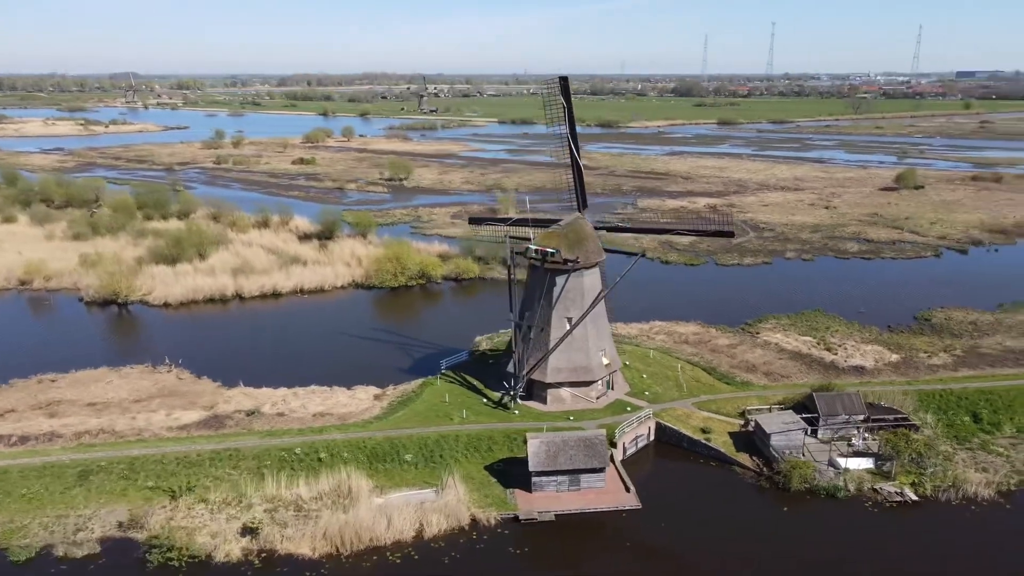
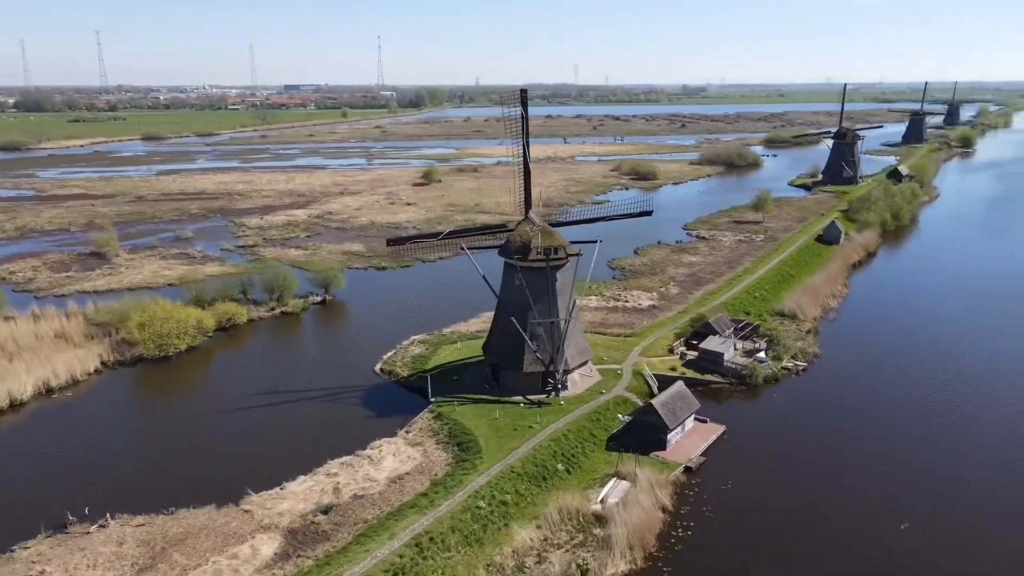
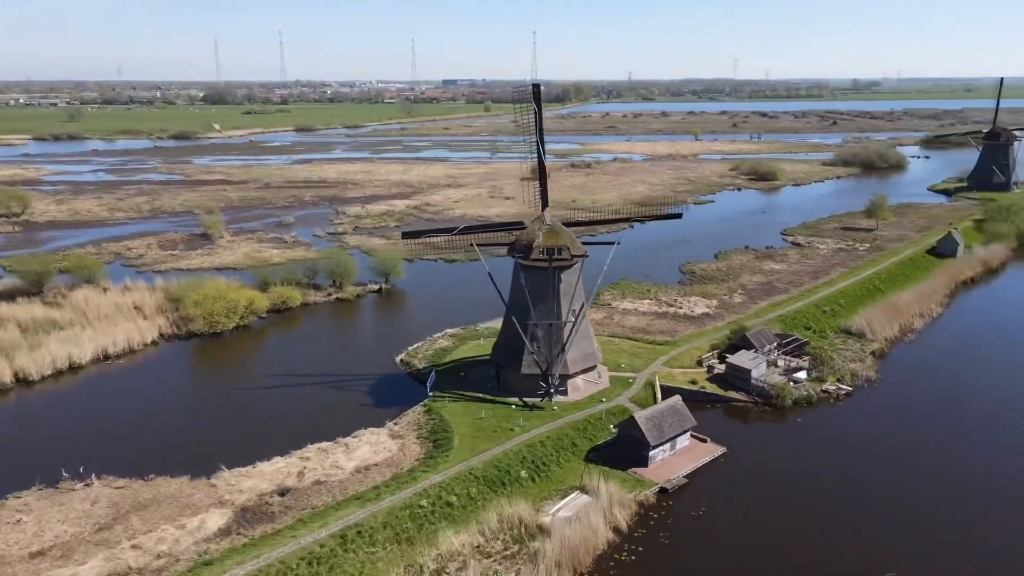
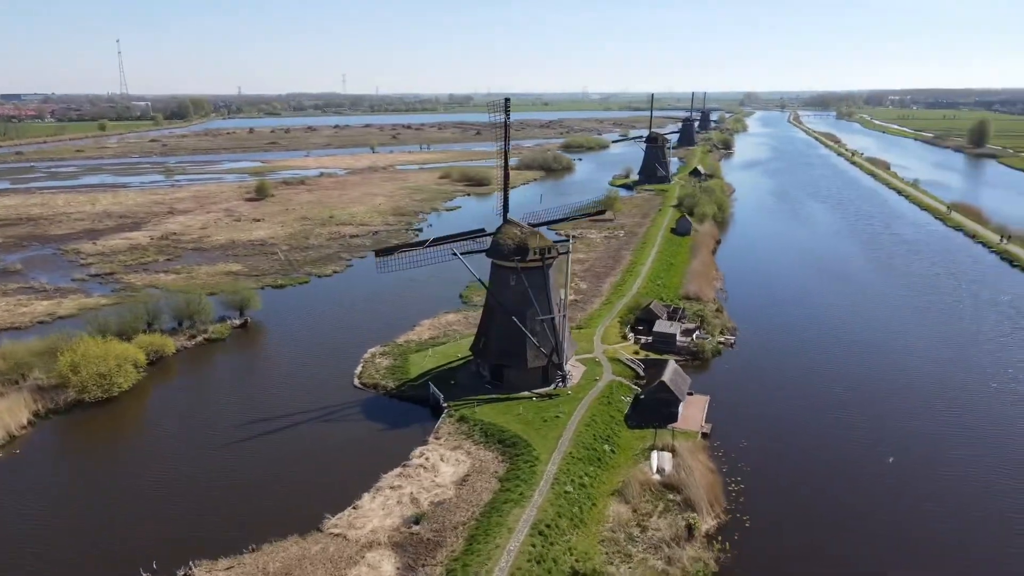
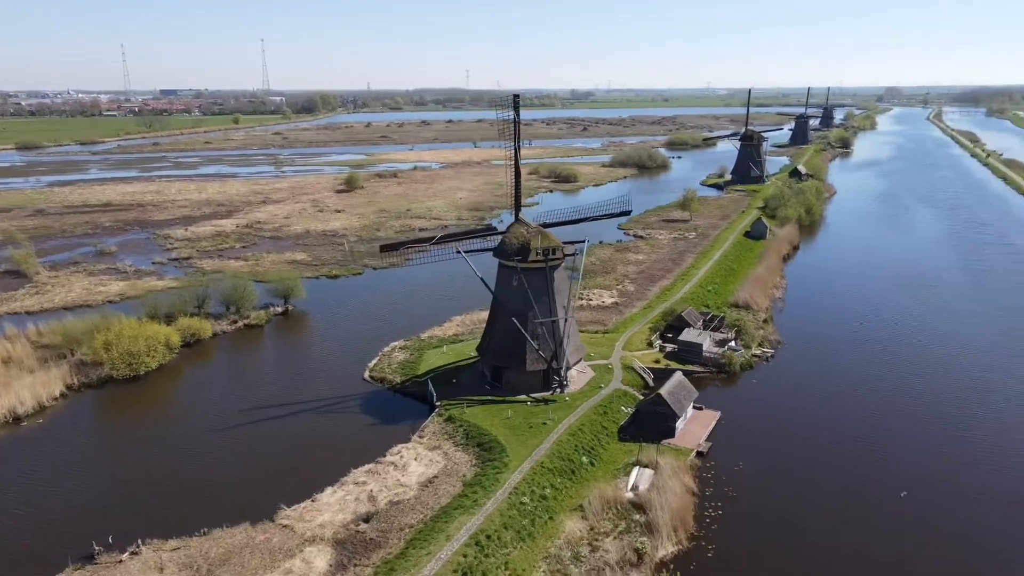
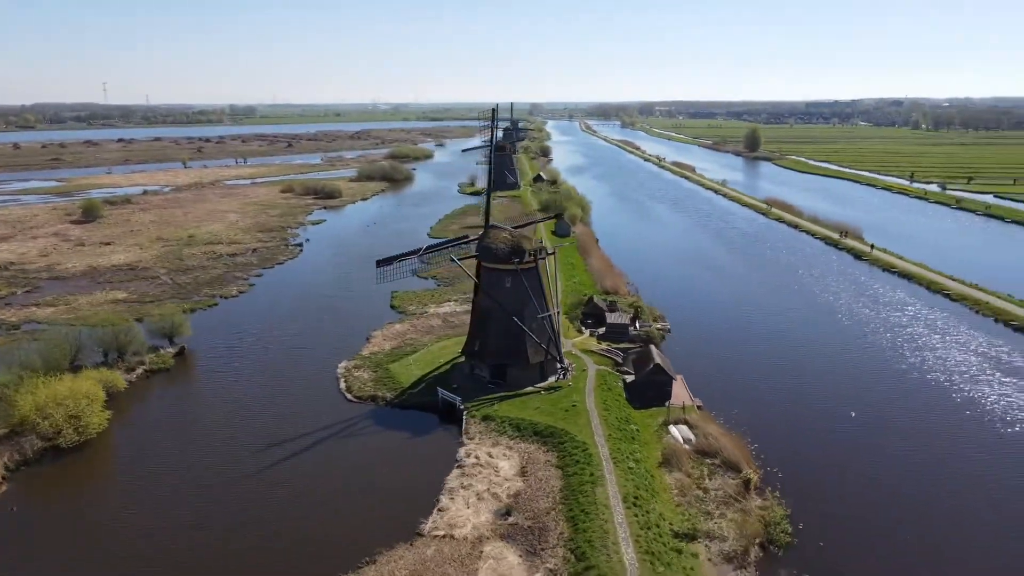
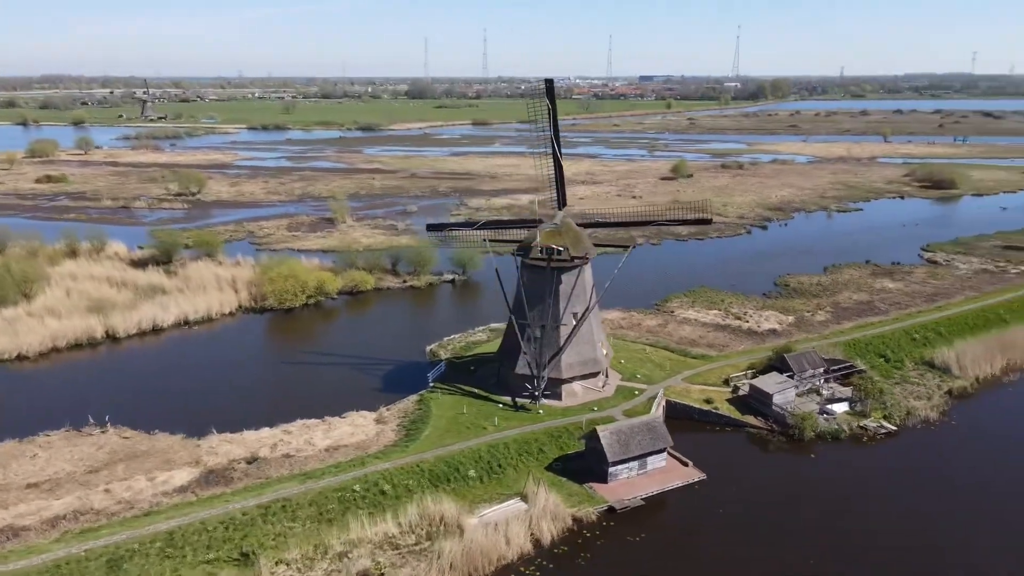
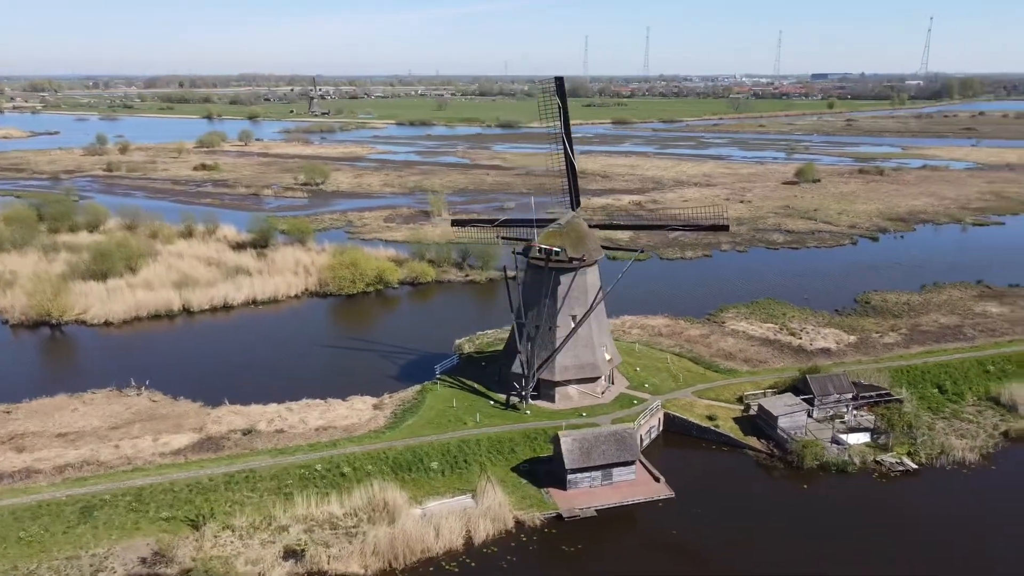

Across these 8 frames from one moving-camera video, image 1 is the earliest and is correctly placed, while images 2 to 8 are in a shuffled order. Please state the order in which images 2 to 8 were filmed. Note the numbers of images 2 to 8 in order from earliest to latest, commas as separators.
8, 7, 3, 2, 5, 4, 6
